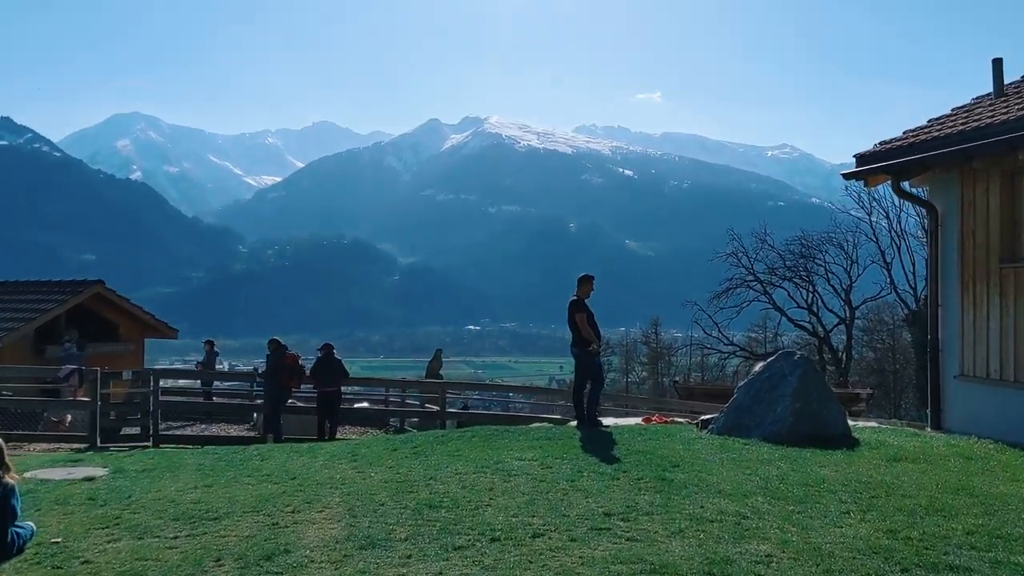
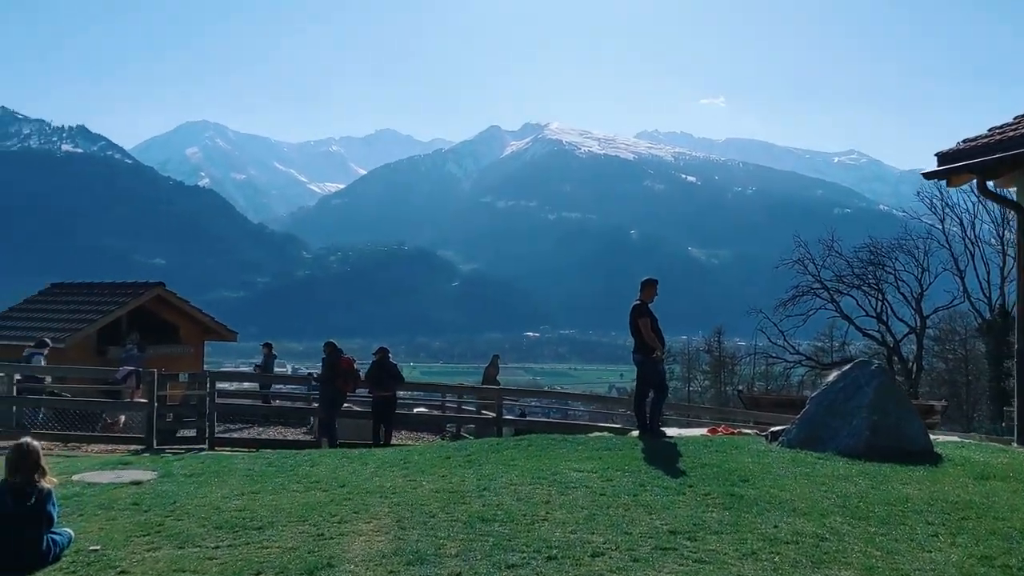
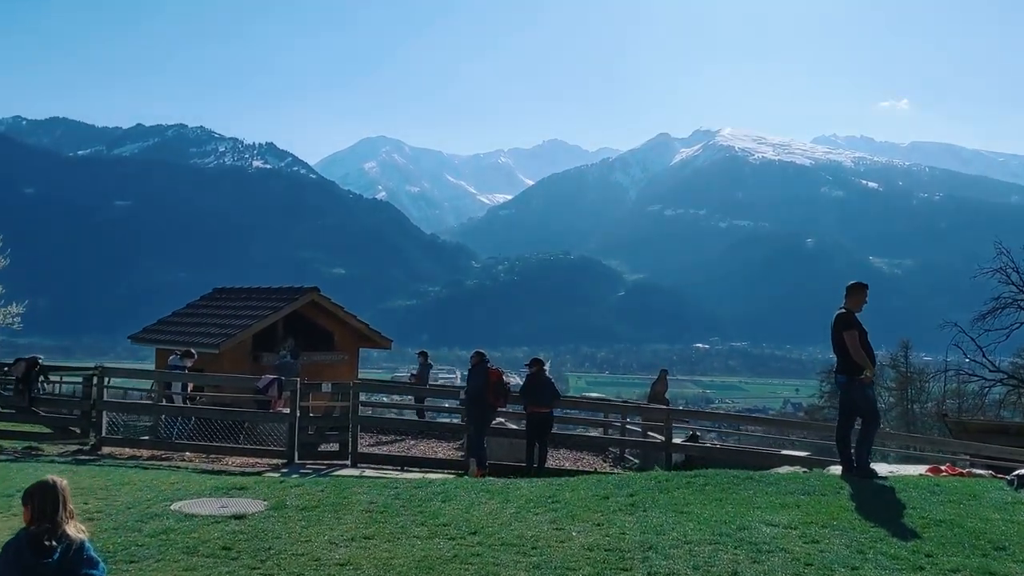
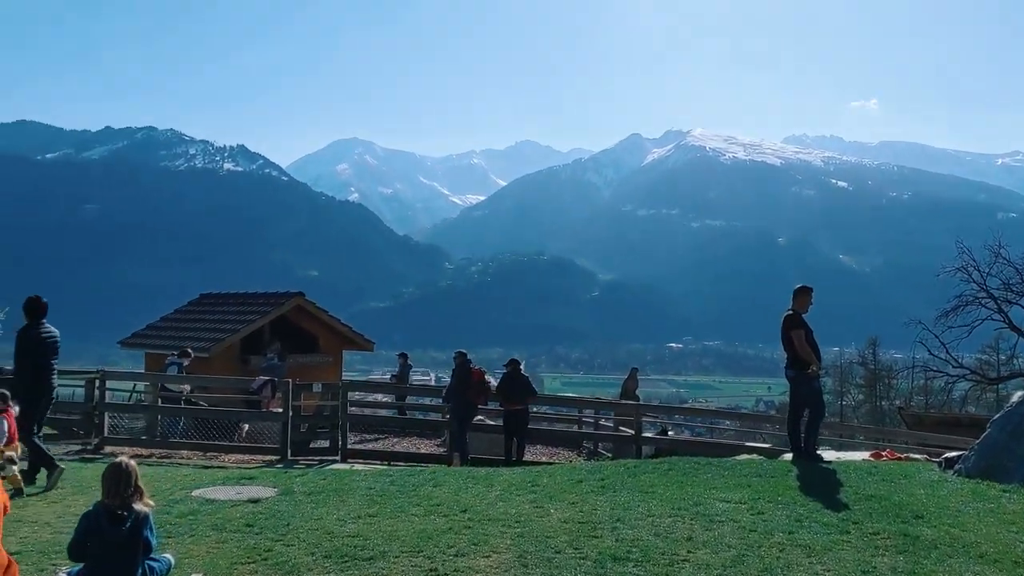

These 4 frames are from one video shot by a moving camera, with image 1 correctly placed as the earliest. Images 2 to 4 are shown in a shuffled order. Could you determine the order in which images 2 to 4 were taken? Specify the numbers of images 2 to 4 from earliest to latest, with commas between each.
2, 4, 3
